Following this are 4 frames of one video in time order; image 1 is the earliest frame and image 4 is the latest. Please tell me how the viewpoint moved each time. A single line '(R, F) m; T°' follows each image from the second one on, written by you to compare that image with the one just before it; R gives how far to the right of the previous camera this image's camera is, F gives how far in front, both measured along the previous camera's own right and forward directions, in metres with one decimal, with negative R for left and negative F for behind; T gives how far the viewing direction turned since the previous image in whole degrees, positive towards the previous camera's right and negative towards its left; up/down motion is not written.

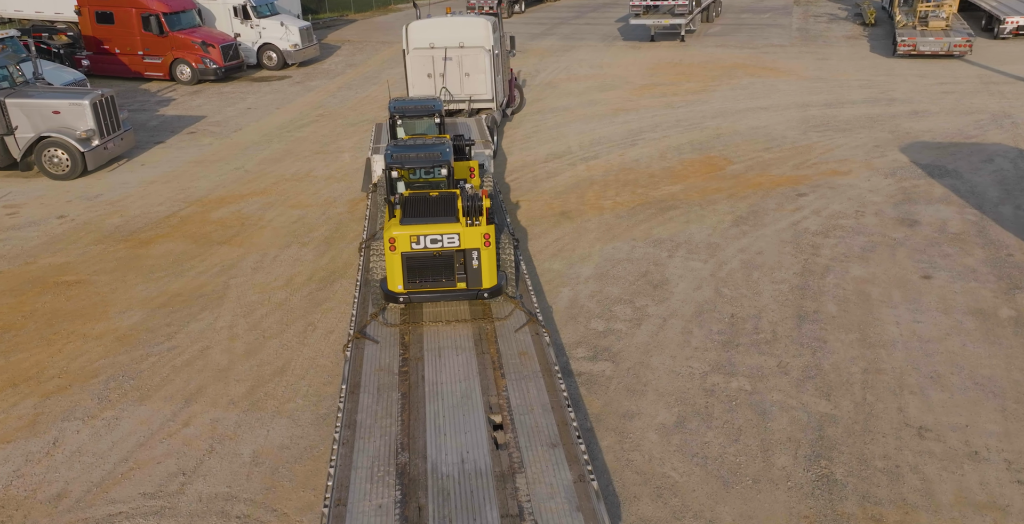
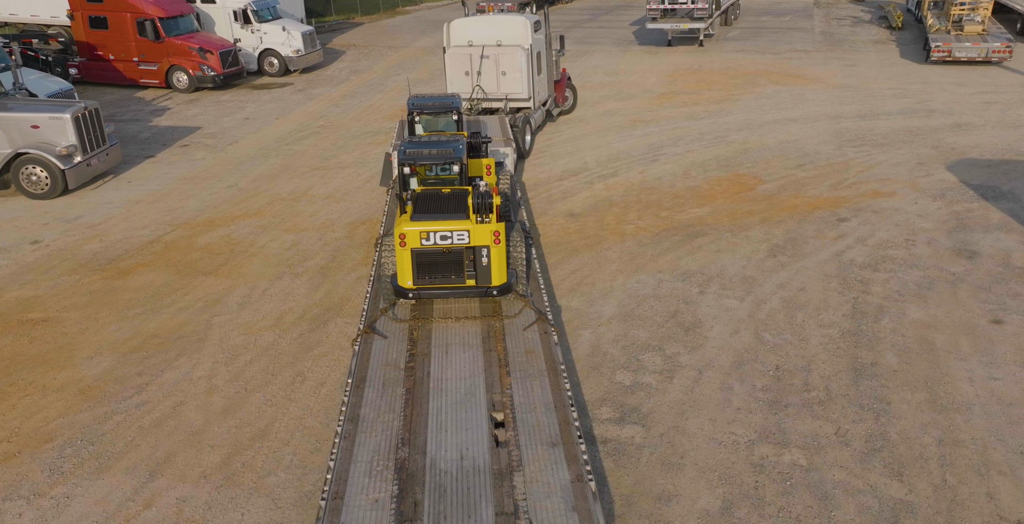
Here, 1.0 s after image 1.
(-0.1, +1.4) m; -1°
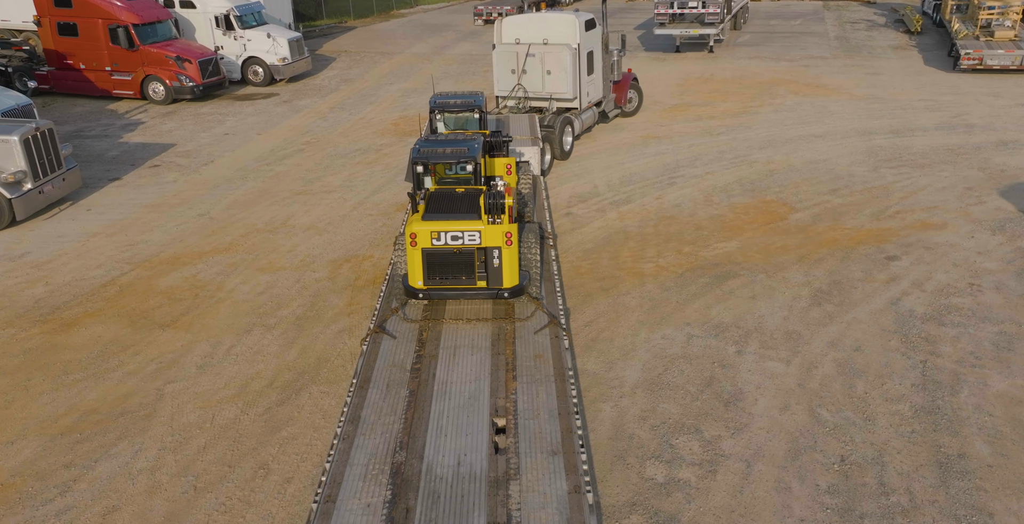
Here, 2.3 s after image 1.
(-0.1, +1.8) m; 0°
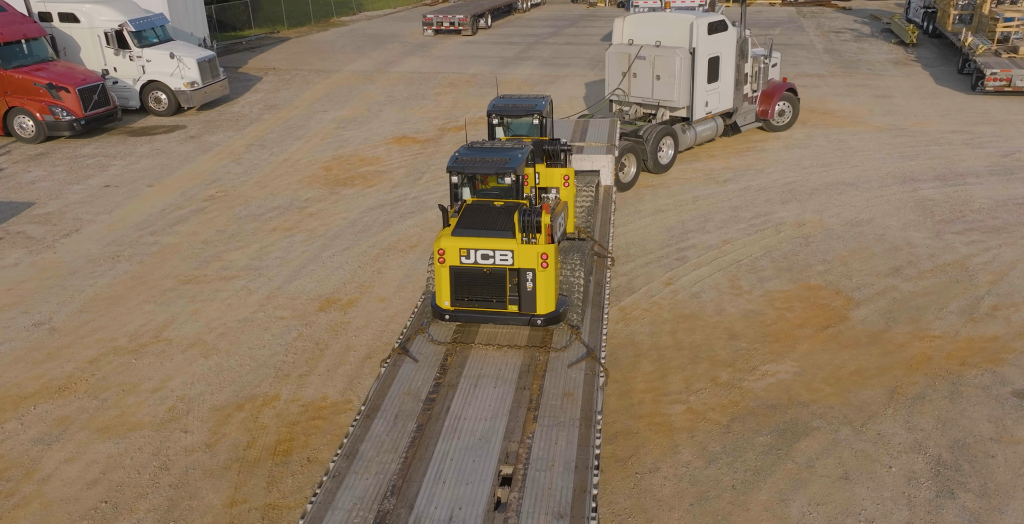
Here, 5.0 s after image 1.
(-0.1, +4.2) m; +3°
